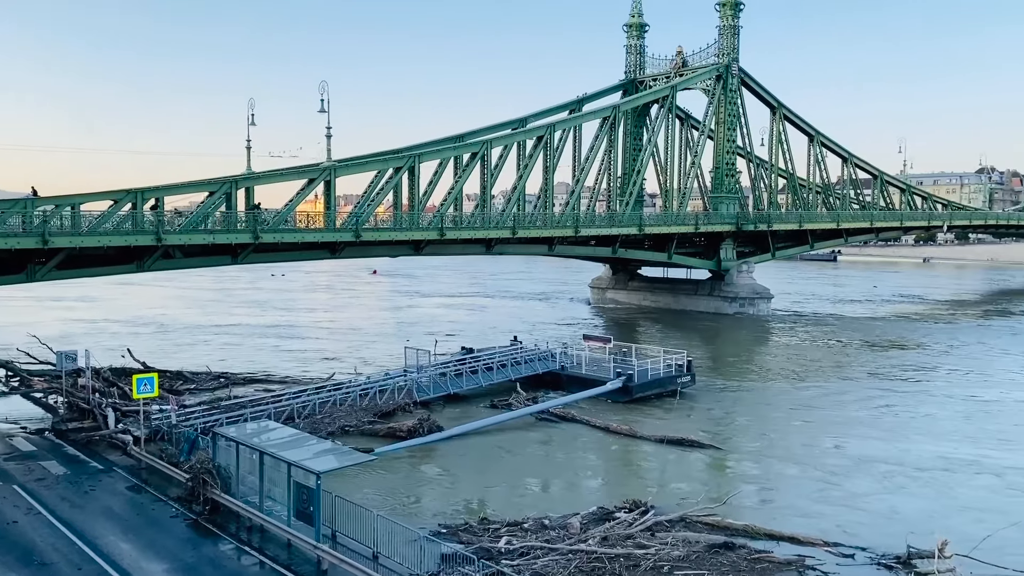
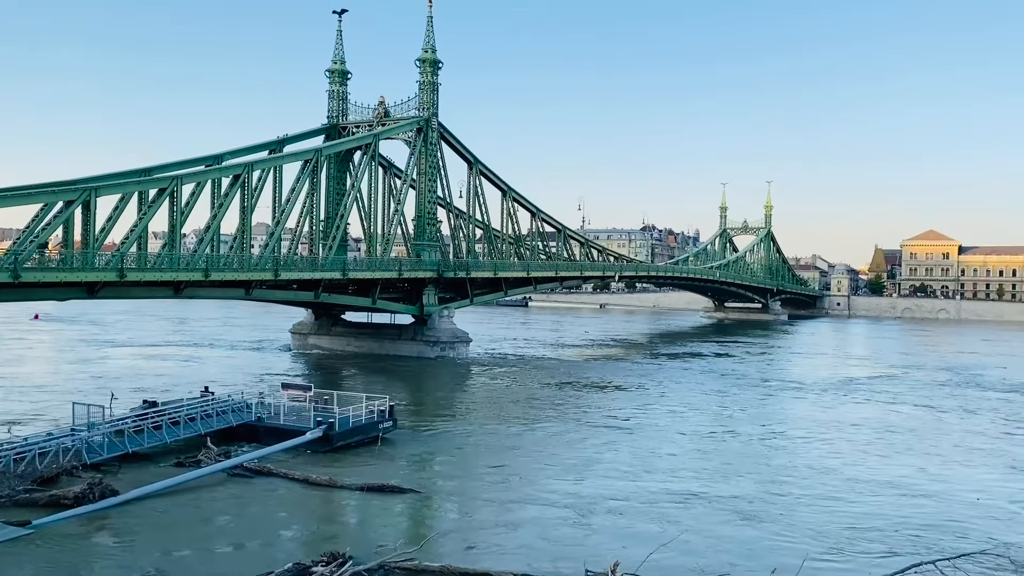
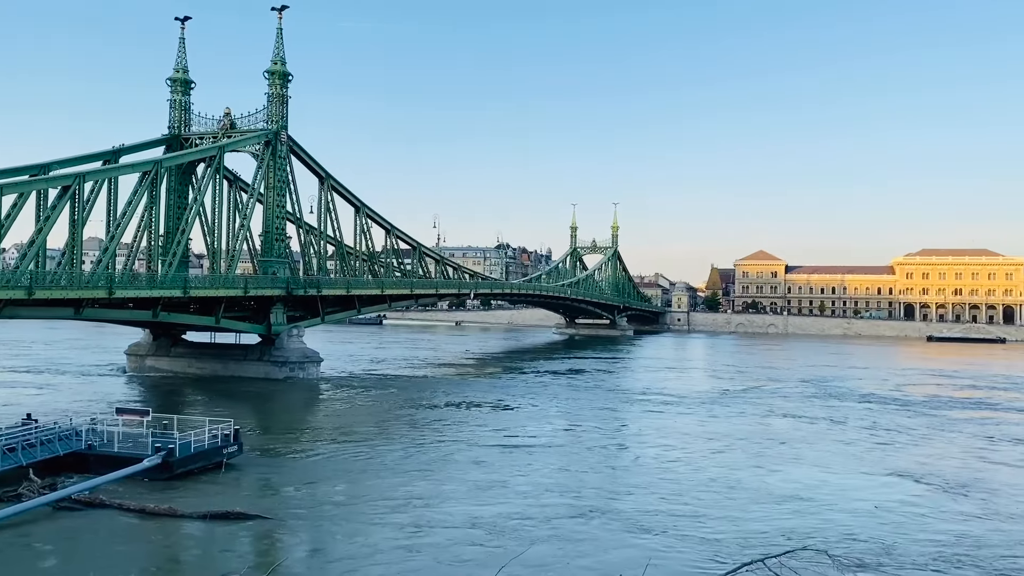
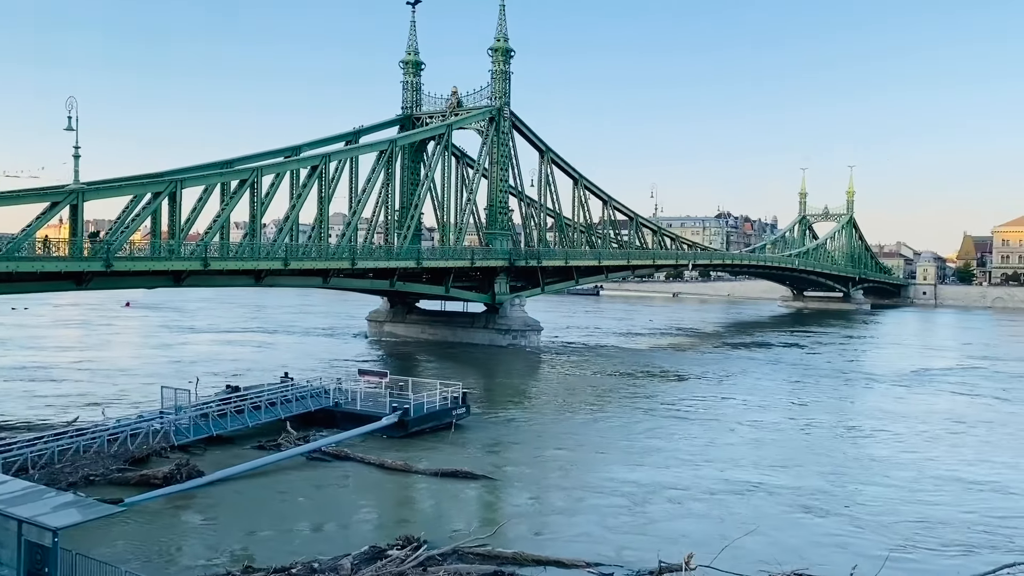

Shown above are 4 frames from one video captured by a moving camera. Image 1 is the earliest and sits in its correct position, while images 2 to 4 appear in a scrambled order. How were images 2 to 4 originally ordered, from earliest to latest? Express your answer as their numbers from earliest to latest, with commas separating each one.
4, 2, 3
